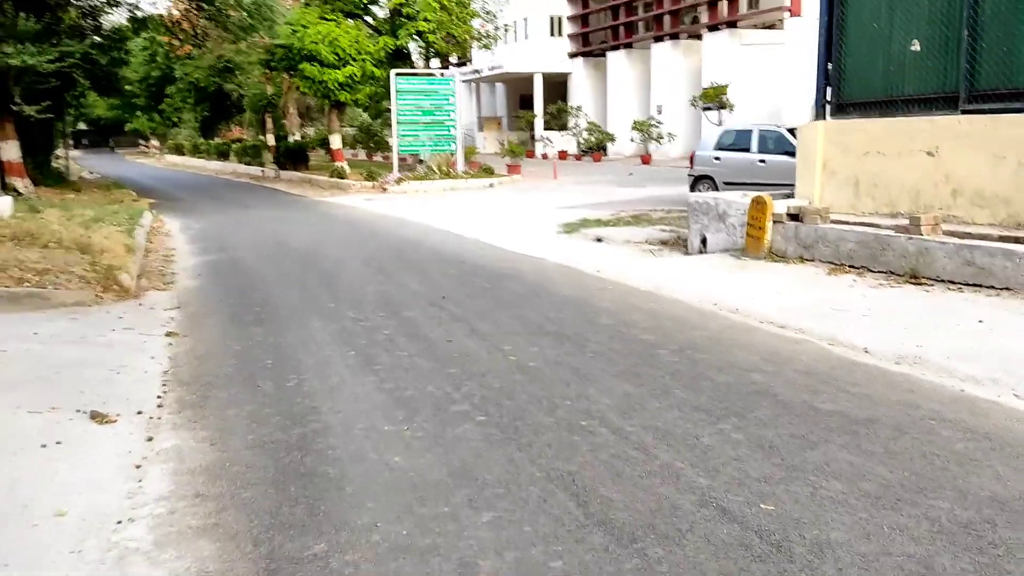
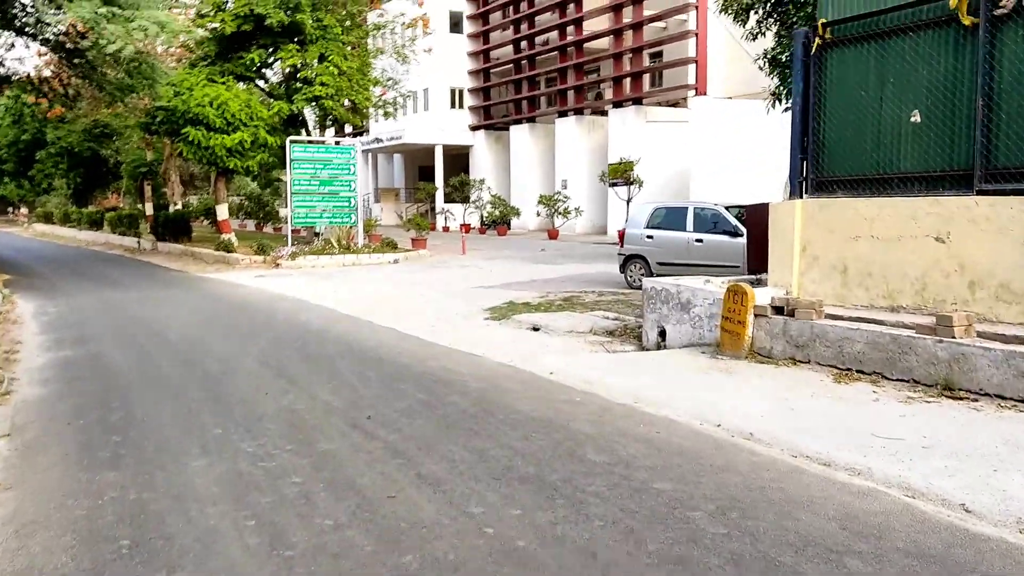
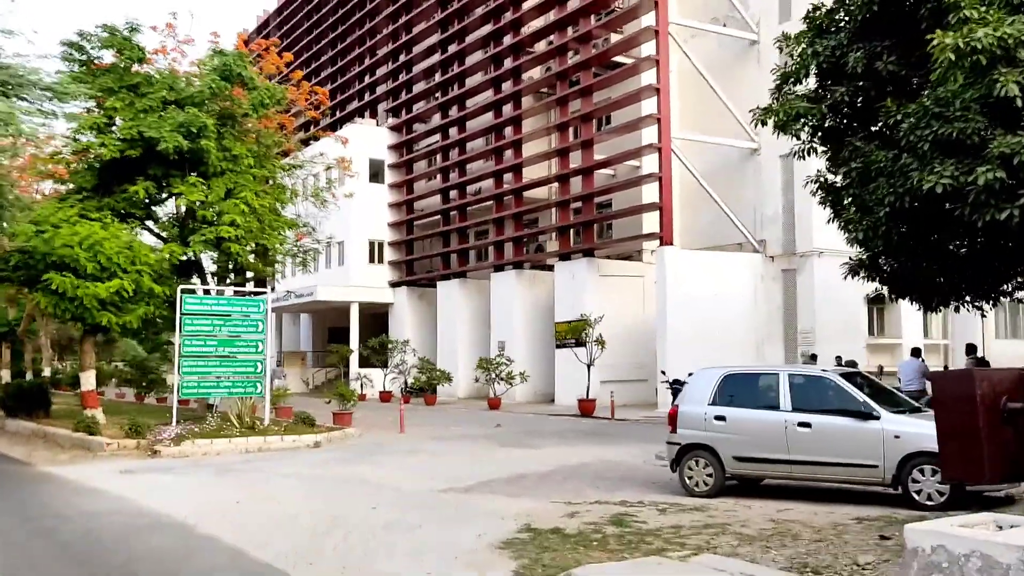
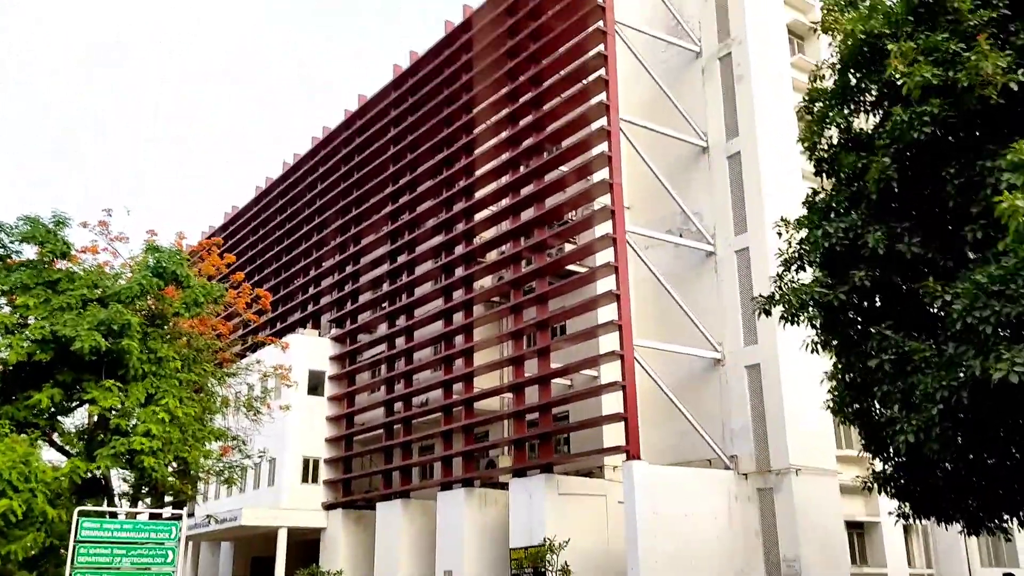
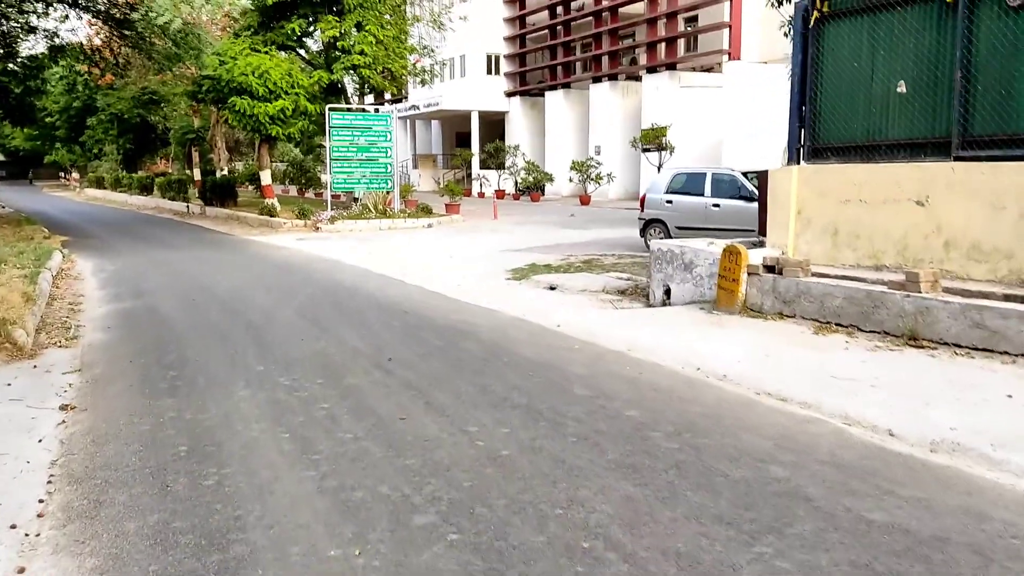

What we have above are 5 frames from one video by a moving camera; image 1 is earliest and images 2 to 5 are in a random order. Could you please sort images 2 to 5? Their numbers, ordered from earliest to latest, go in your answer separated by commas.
5, 2, 3, 4
